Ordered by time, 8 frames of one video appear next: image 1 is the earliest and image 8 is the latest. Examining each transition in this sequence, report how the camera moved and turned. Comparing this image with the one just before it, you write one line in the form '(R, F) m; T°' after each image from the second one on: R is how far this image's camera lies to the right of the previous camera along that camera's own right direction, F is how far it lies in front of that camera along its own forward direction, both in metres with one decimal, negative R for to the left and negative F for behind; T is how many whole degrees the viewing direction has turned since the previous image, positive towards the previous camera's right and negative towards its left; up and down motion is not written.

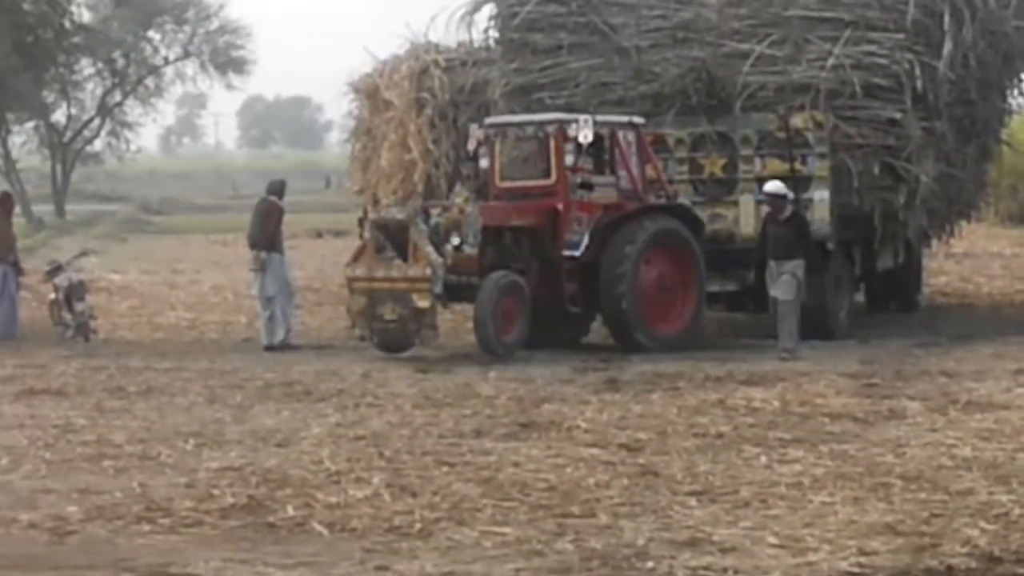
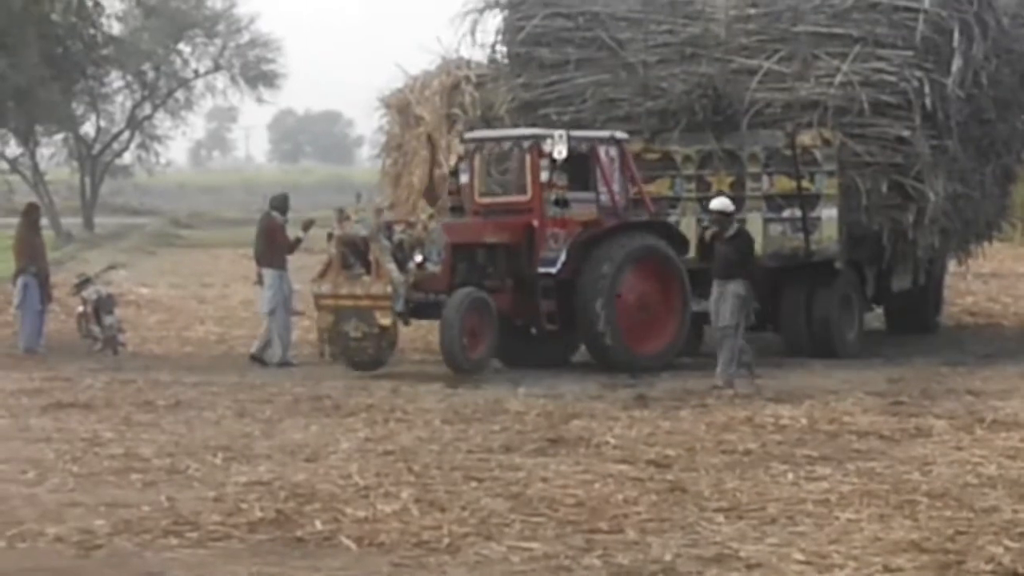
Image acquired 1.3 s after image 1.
(+0.2, 0.0) m; -2°
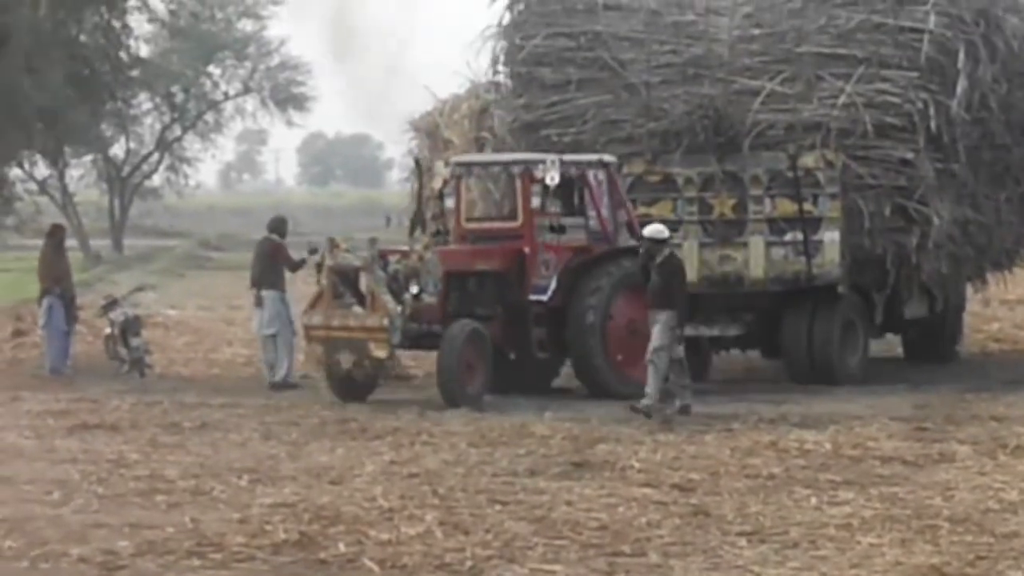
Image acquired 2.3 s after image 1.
(+0.3, 0.0) m; -2°
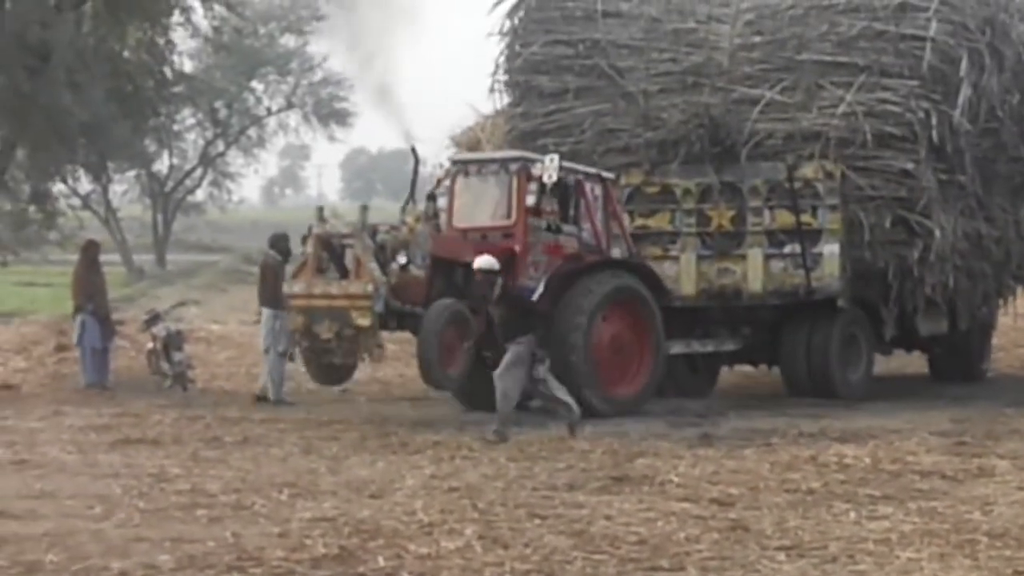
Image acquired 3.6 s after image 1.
(+0.5, +0.1) m; -3°
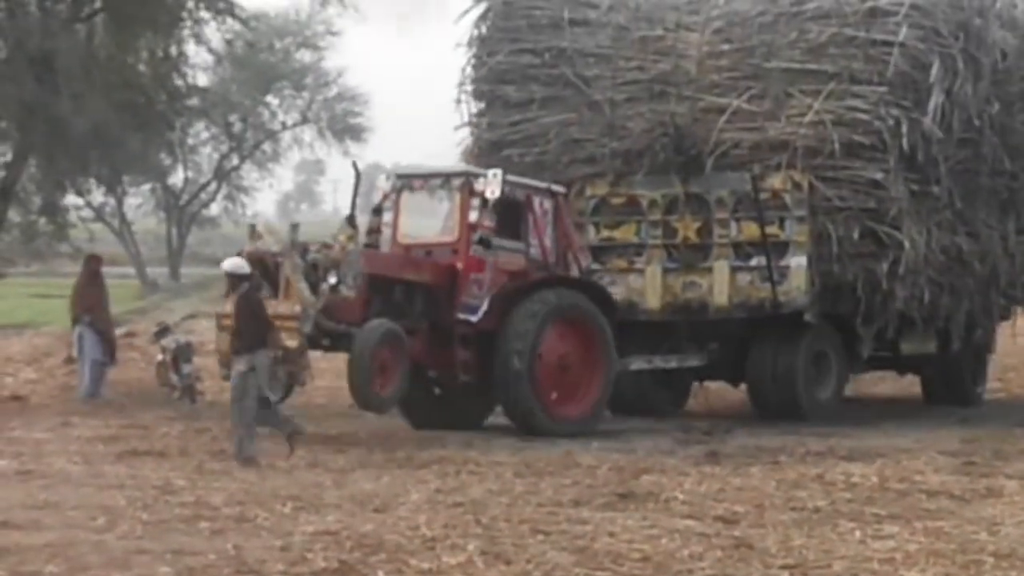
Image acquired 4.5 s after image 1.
(+0.5, +0.2) m; -2°
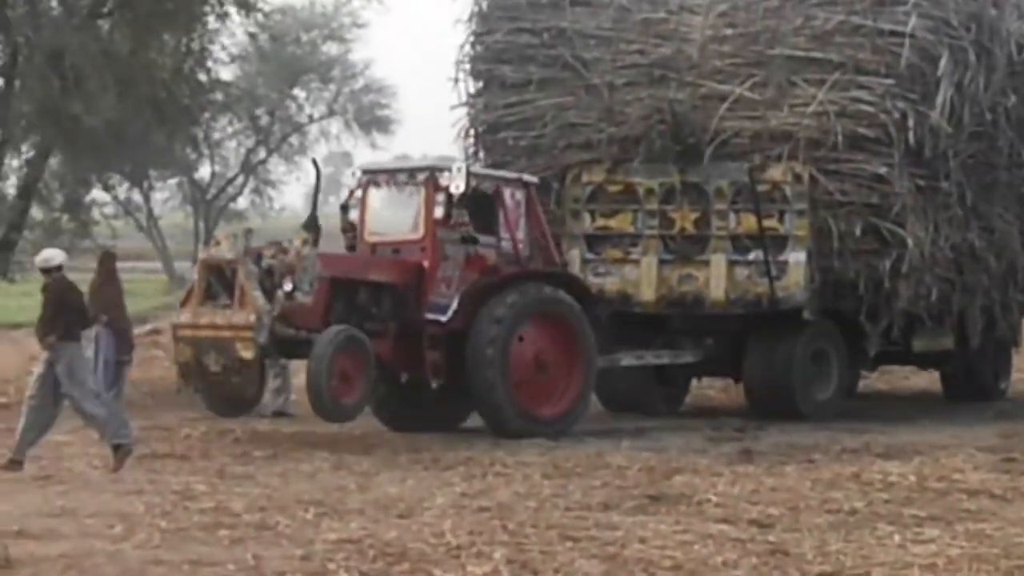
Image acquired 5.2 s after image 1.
(+0.5, +0.6) m; -3°
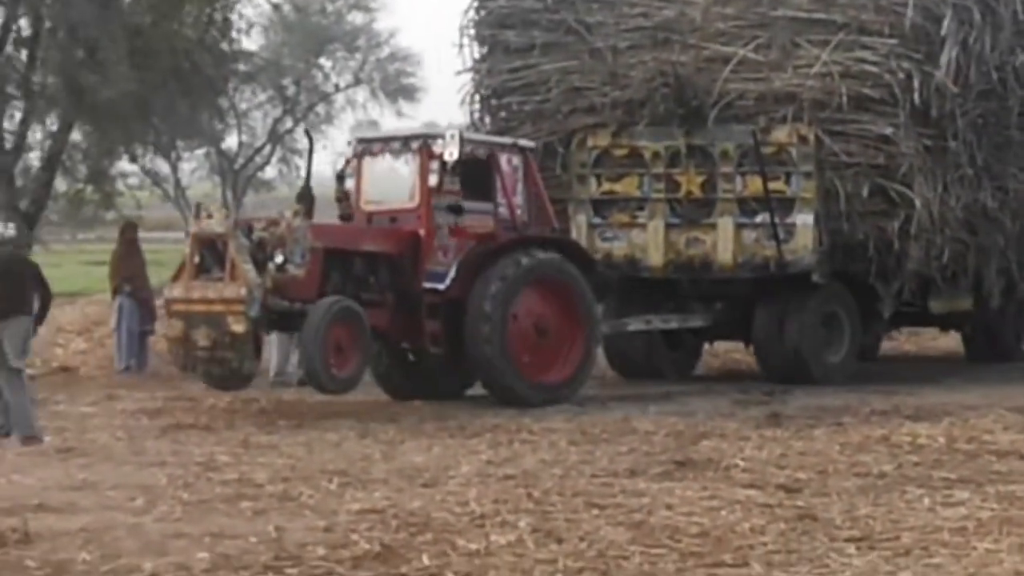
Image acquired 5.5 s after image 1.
(+0.2, +0.3) m; -2°
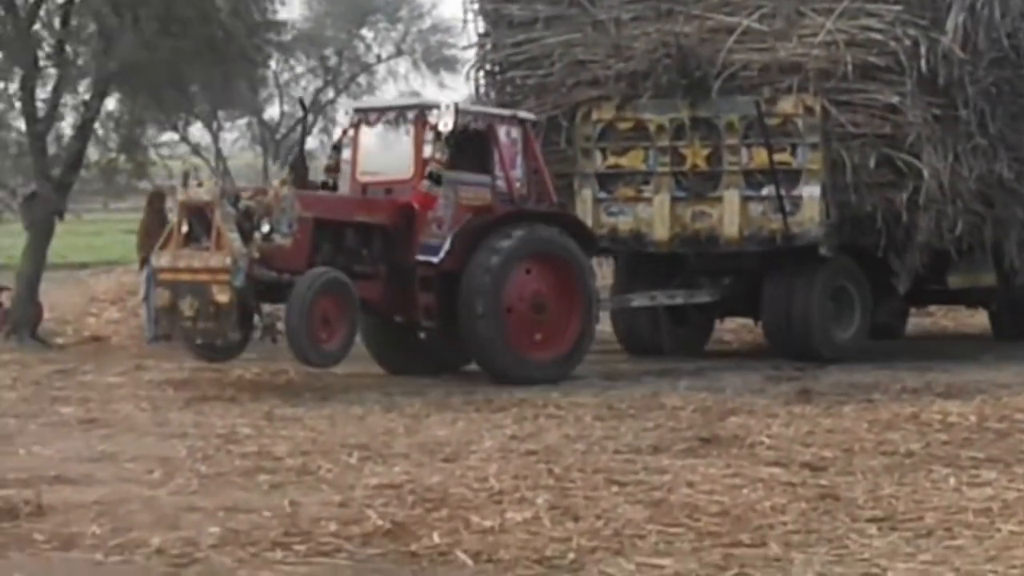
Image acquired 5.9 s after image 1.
(+0.3, +0.2) m; -2°
